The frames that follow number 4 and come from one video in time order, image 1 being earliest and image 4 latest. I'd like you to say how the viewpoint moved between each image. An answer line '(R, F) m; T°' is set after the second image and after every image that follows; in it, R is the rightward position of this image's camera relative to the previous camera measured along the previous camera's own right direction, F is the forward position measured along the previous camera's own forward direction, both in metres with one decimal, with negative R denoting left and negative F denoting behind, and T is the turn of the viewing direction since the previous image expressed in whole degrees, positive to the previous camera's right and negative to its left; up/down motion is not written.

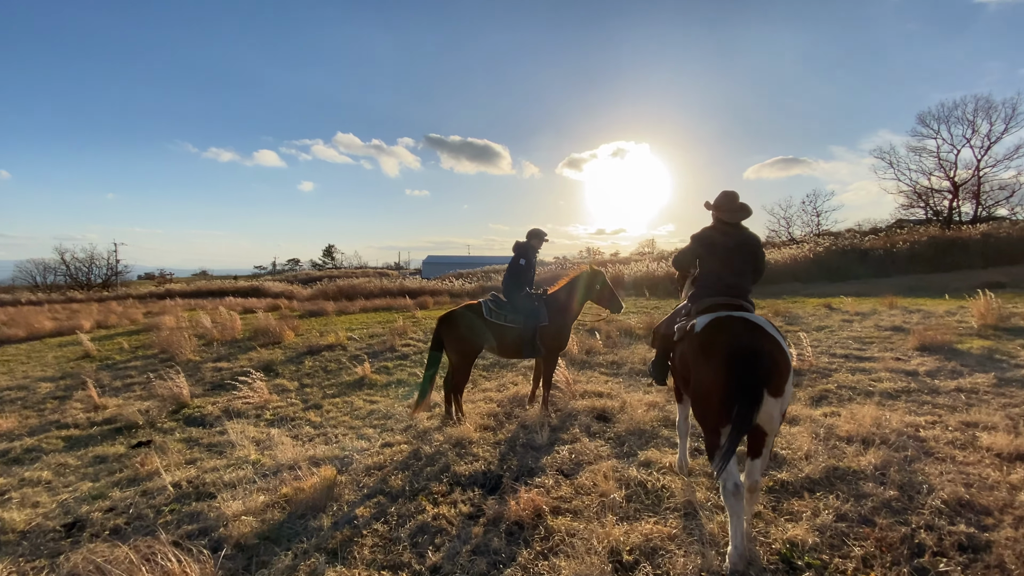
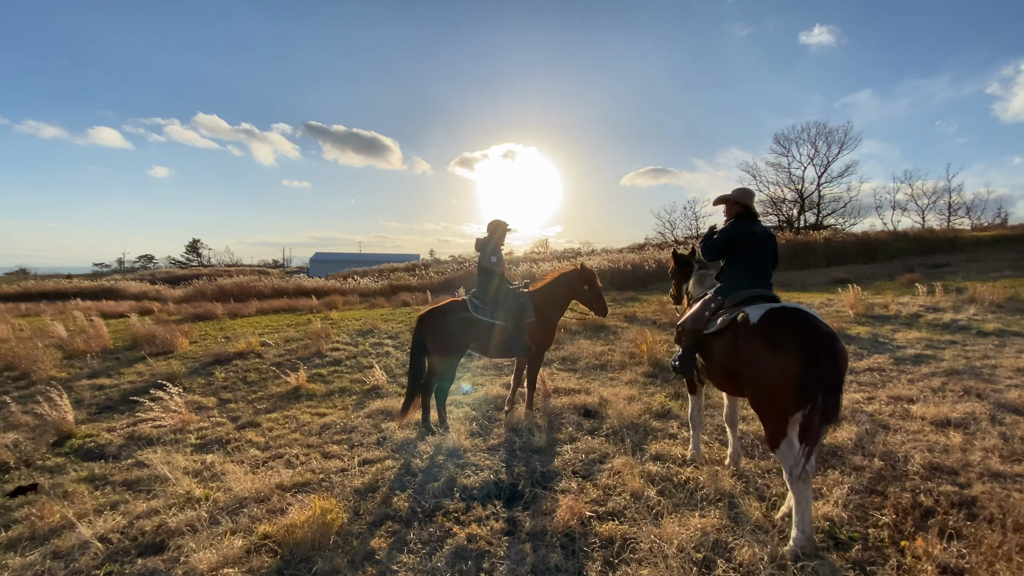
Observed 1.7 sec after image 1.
(-1.2, +0.5) m; +14°
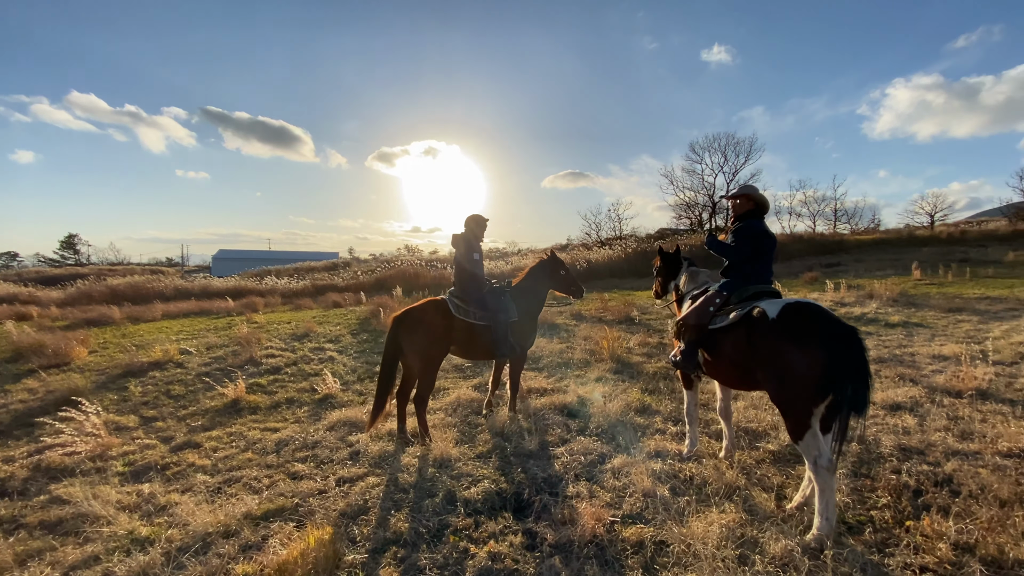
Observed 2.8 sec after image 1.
(-0.7, +0.3) m; +10°
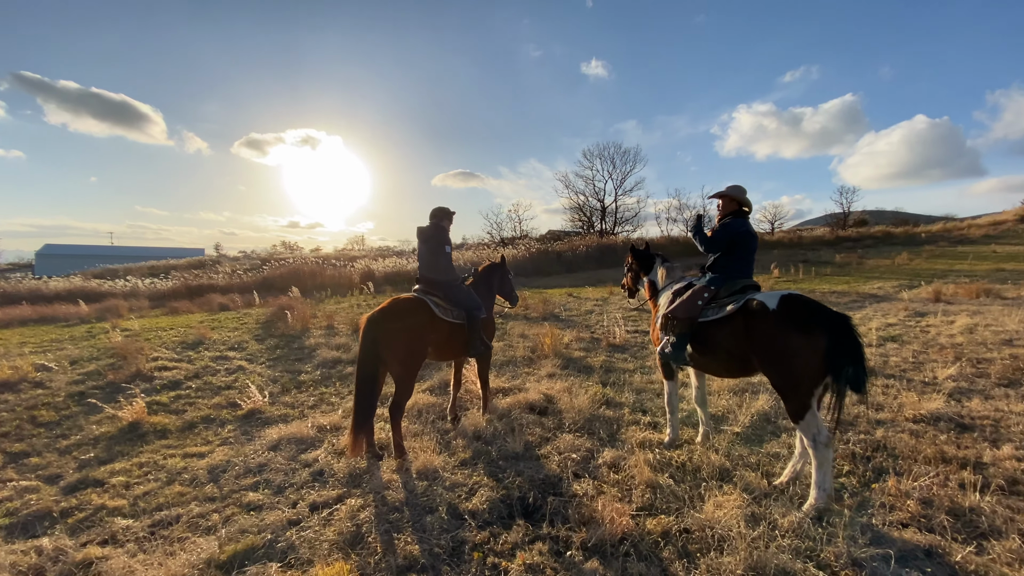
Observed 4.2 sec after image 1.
(-1.0, +0.3) m; +14°
